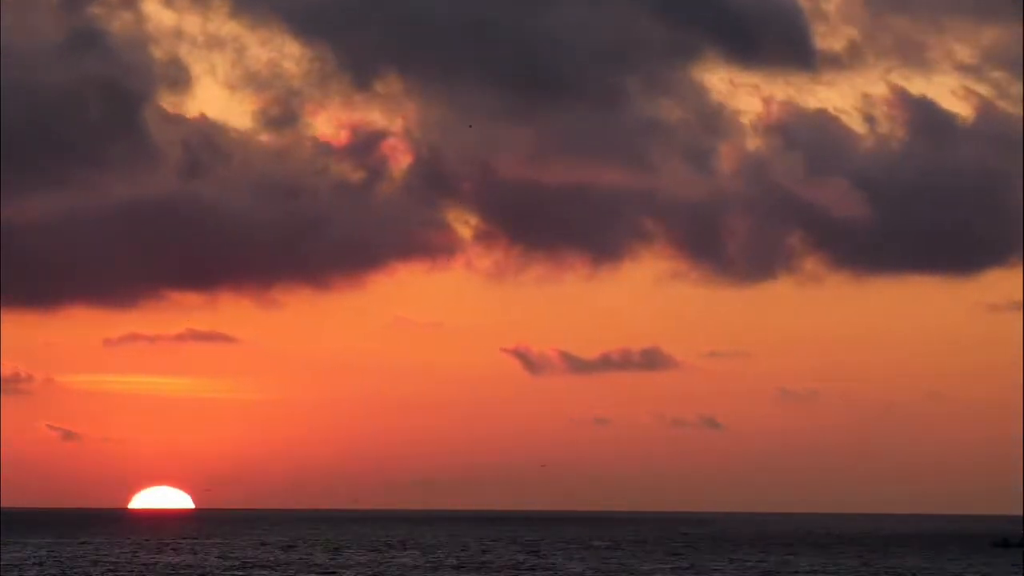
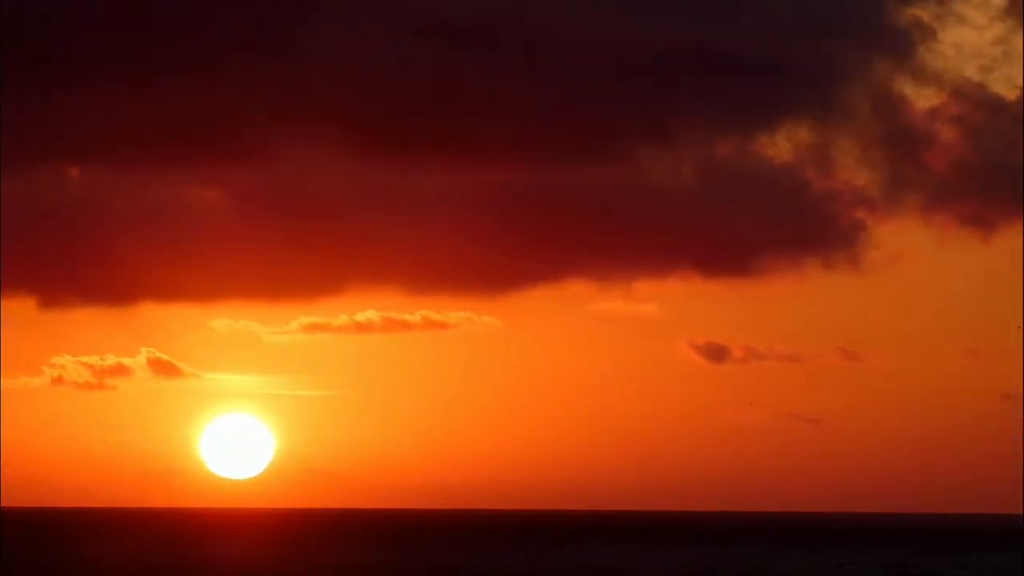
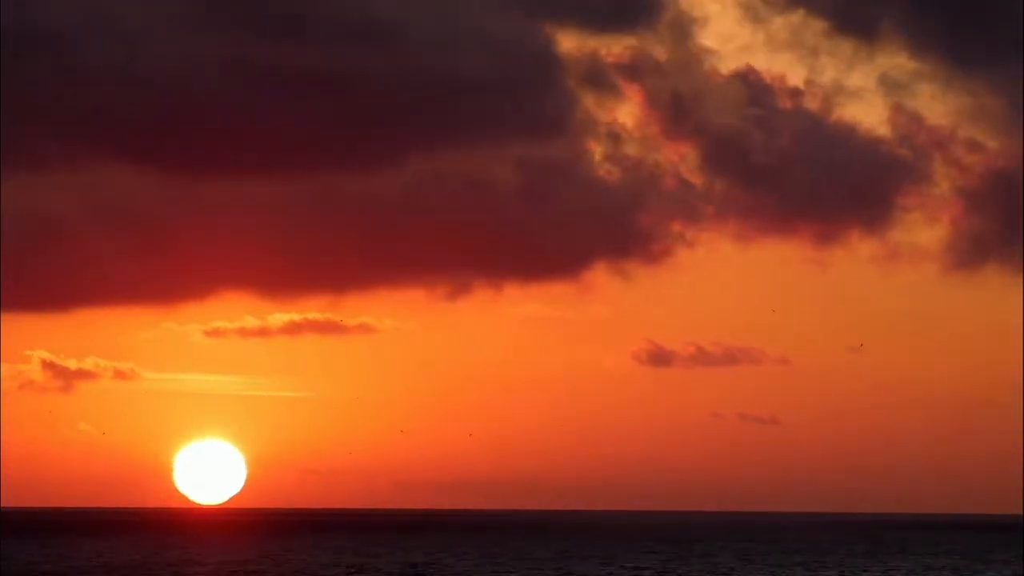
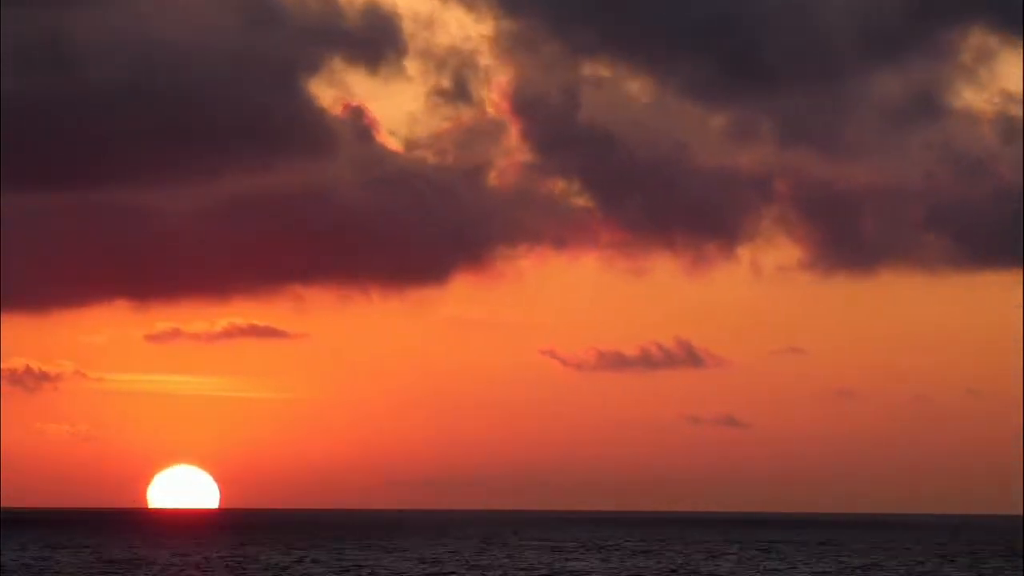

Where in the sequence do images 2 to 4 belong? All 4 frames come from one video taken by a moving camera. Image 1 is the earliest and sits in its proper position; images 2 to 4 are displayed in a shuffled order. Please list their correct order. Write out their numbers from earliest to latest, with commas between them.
4, 3, 2
